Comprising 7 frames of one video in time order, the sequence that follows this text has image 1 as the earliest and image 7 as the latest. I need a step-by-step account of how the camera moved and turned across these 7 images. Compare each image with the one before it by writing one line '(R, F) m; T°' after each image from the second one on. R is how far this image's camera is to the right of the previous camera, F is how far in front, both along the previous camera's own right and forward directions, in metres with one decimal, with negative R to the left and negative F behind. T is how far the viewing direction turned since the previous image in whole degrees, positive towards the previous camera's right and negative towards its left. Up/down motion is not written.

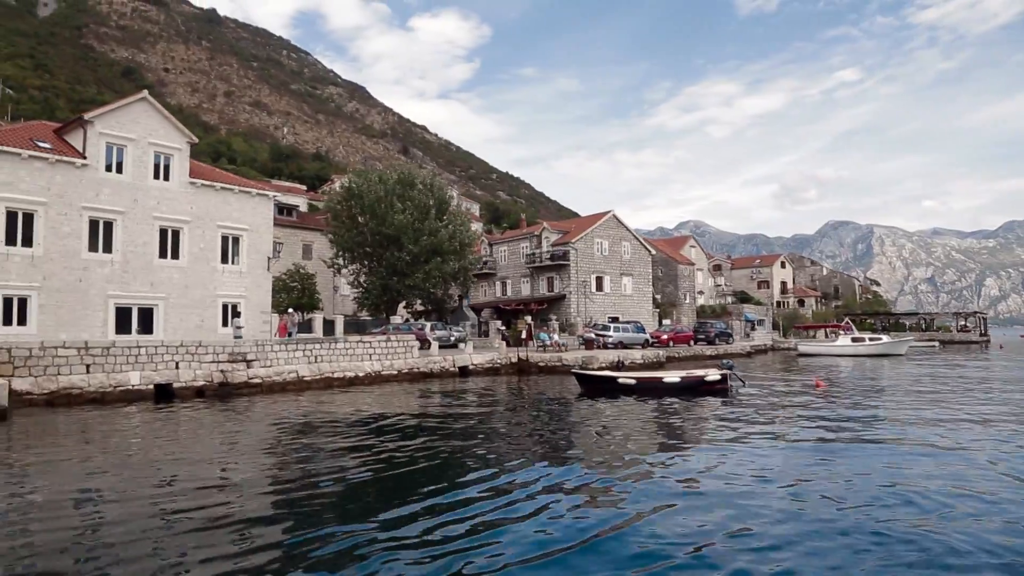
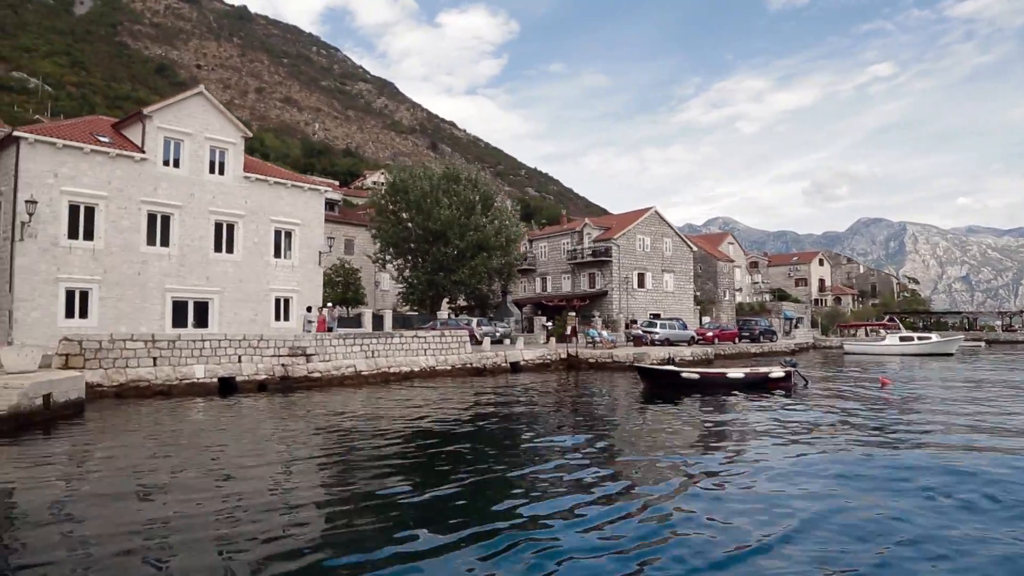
(-0.9, +0.2) m; -2°
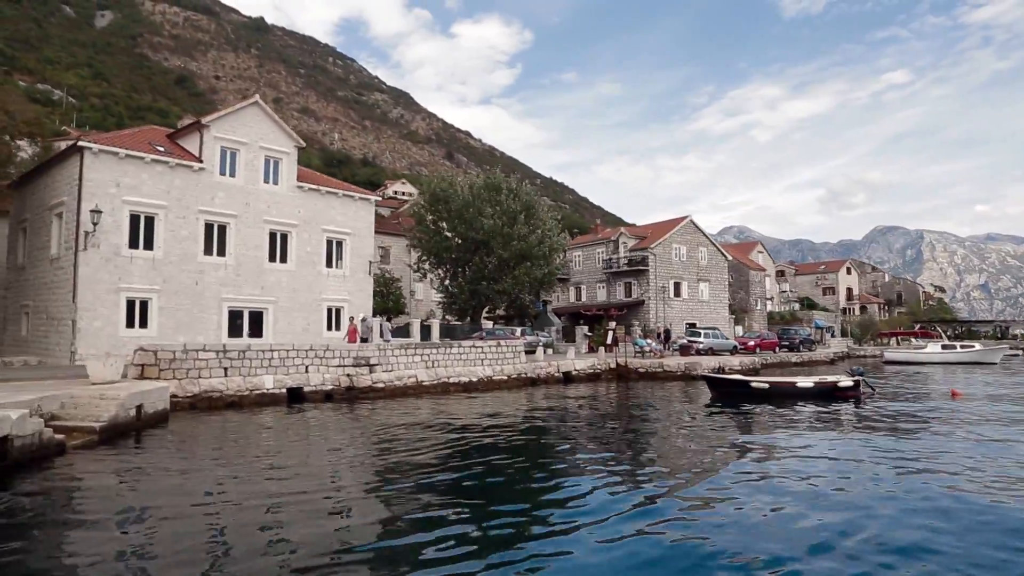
(-1.4, +0.2) m; -1°
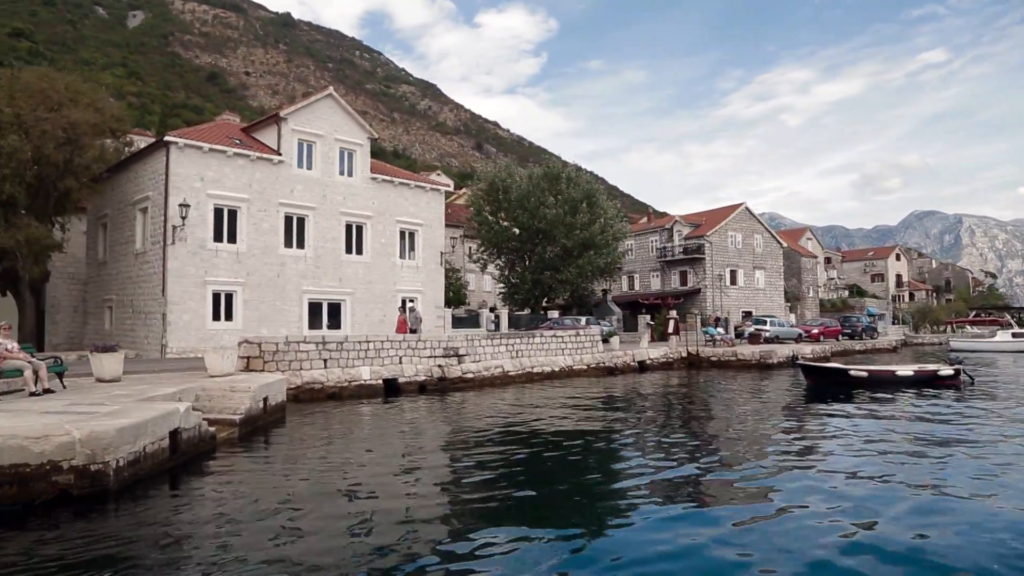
(-1.7, +0.2) m; -2°
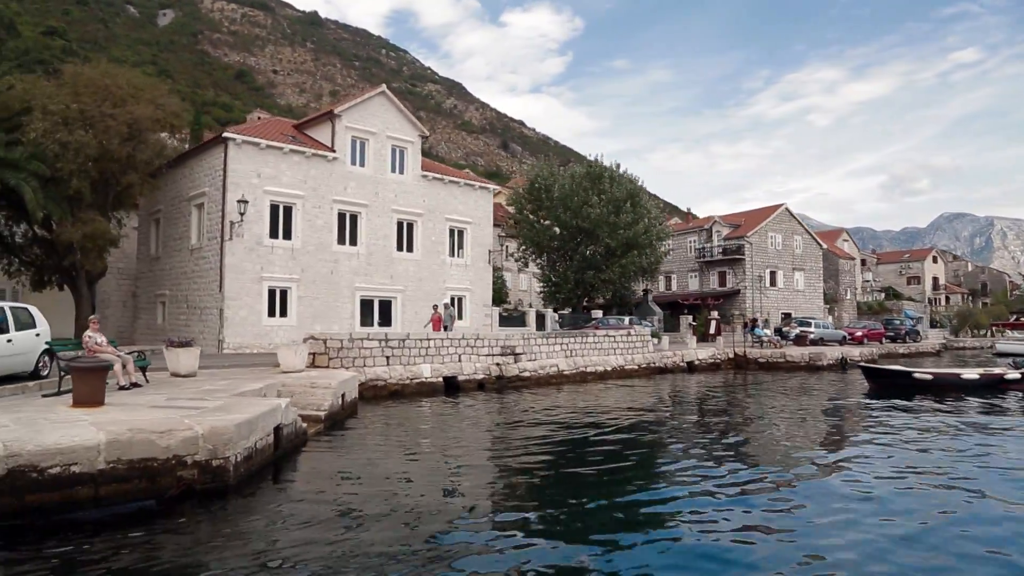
(-1.0, +0.1) m; -2°
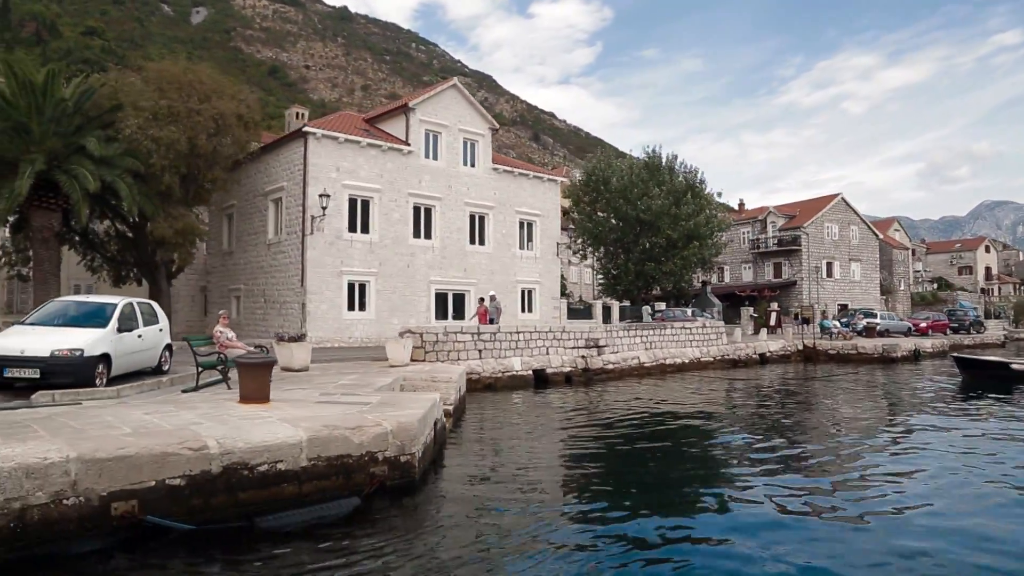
(-1.5, +0.1) m; -2°
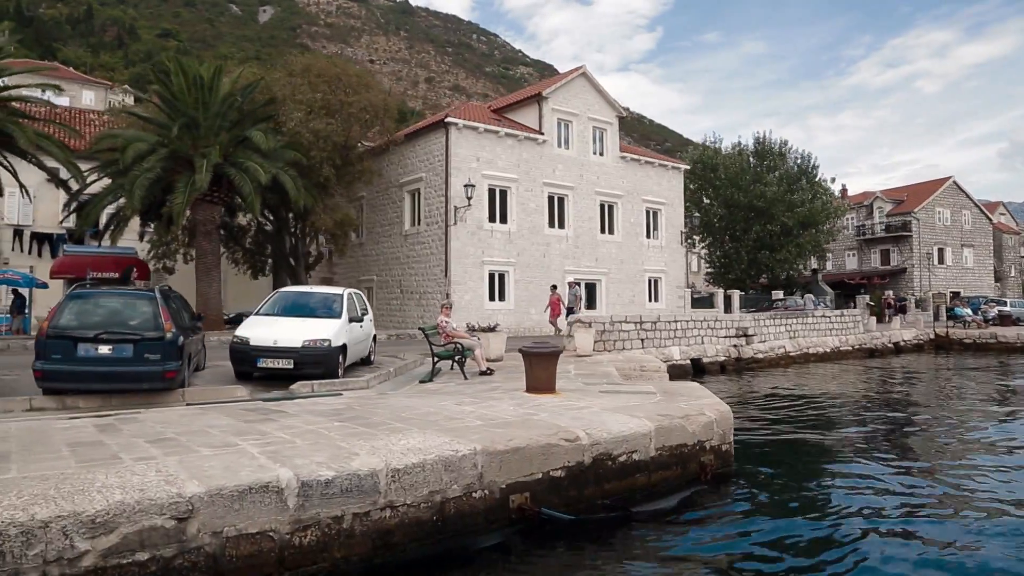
(-2.5, +0.2) m; -4°
